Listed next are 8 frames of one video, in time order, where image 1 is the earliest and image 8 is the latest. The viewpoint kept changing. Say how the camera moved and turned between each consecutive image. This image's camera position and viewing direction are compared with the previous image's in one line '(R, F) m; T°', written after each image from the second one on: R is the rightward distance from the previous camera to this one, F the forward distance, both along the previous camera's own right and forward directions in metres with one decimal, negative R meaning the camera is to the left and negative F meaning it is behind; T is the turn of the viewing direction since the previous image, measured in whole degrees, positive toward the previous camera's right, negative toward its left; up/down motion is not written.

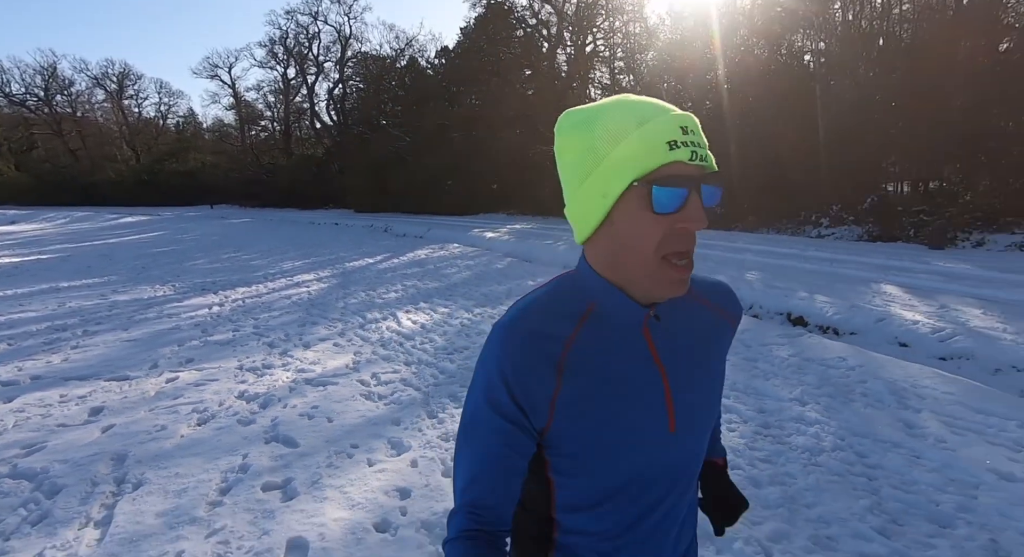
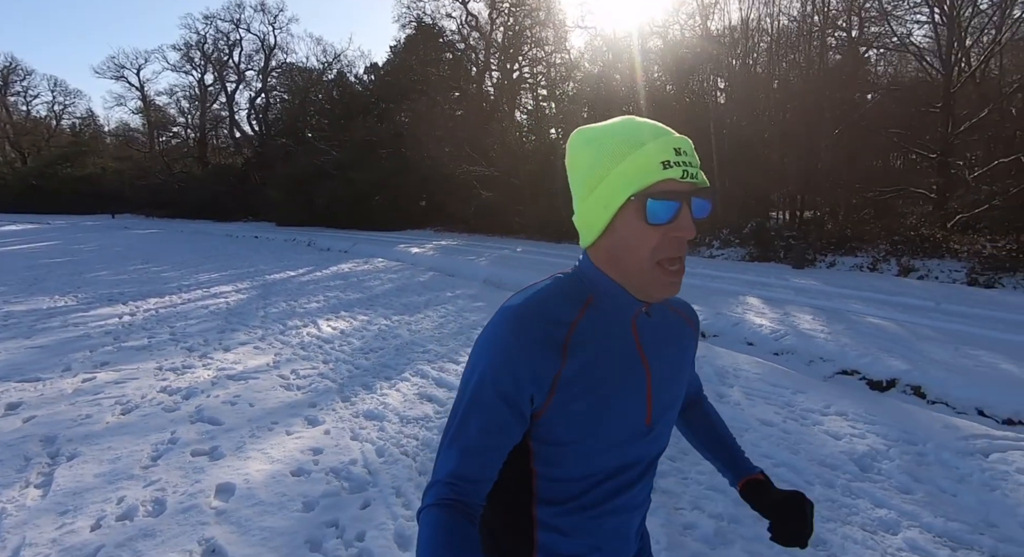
(+0.2, -1.0) m; +7°
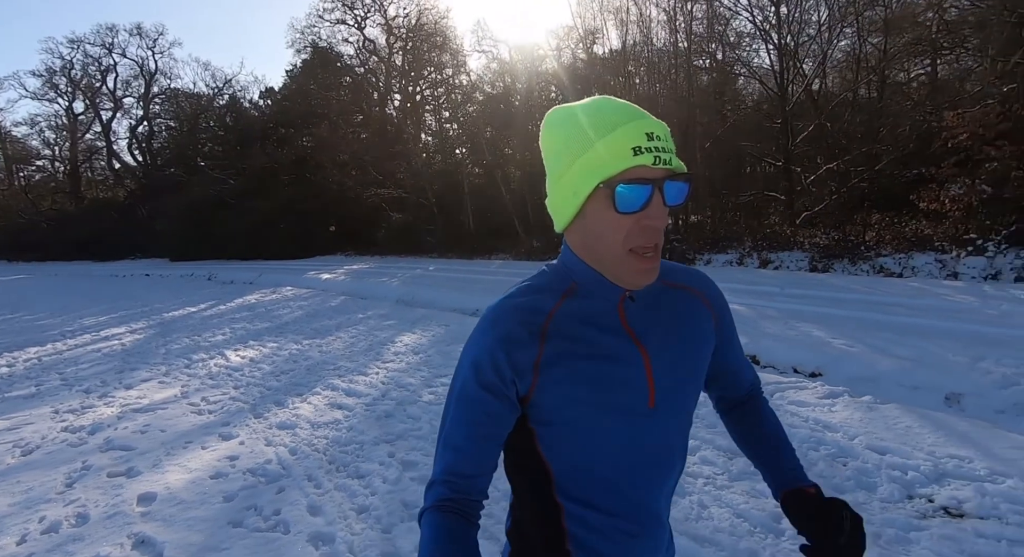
(+0.2, -0.8) m; +8°
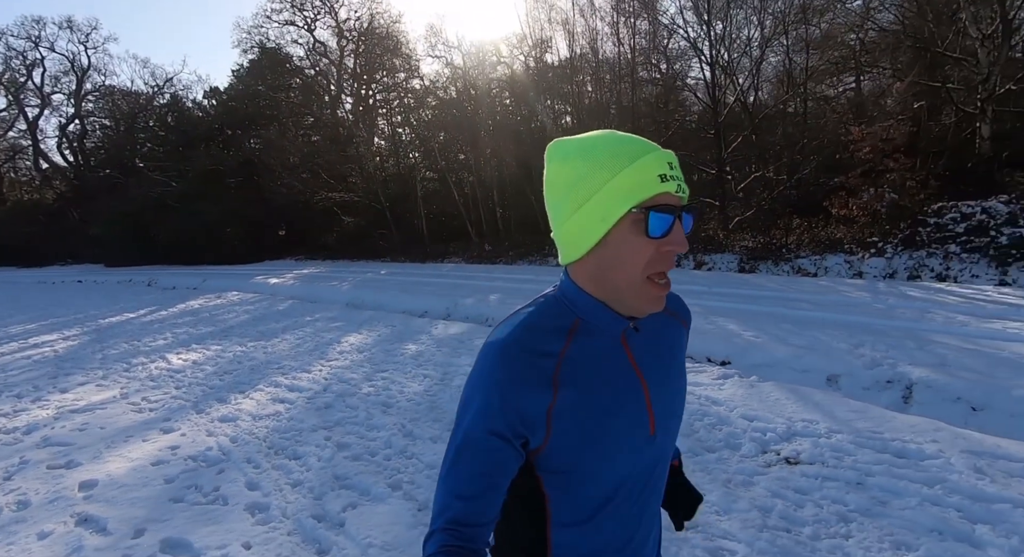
(+0.2, -0.4) m; +4°
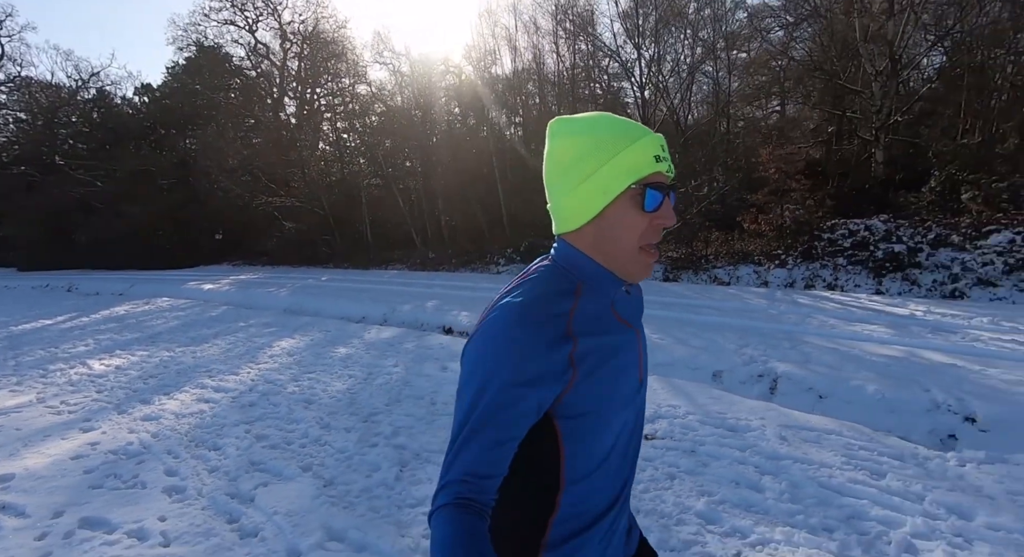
(+0.3, -0.5) m; +5°
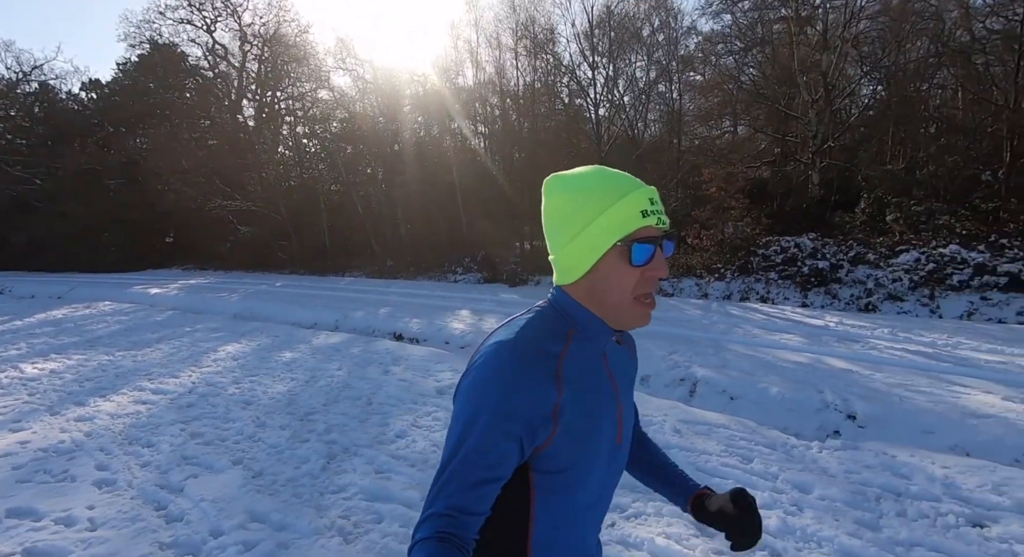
(+0.2, -0.3) m; +4°
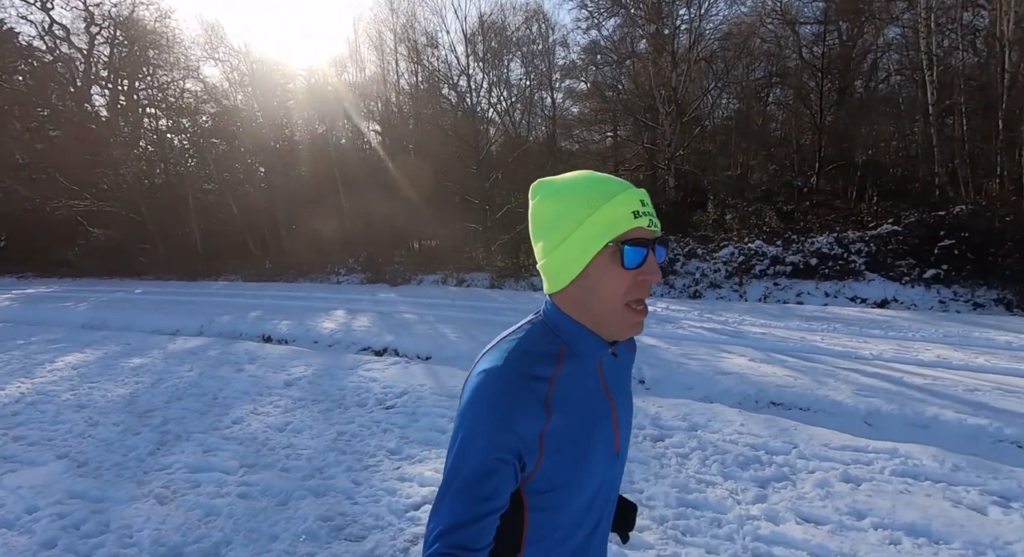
(+0.4, -0.6) m; +11°
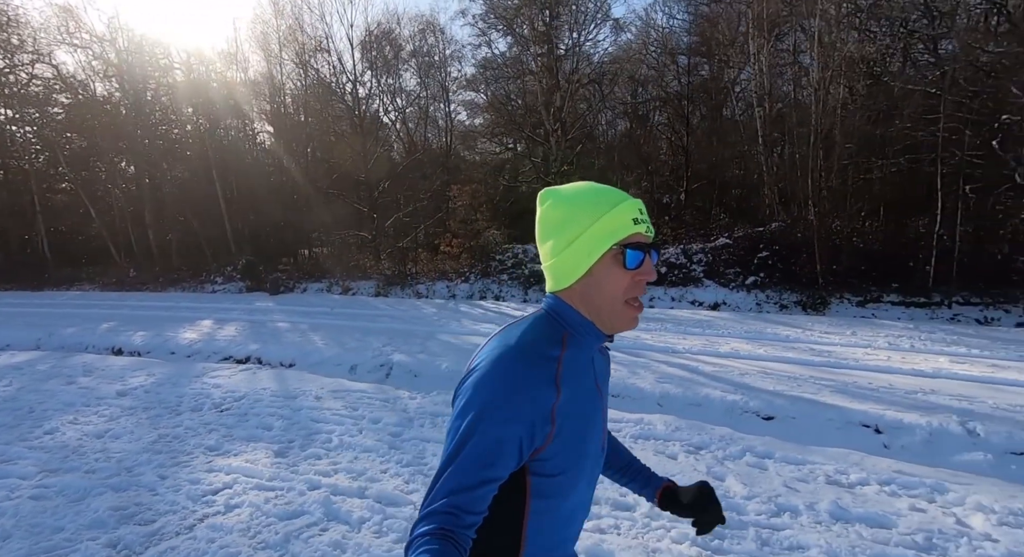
(+0.4, -0.3) m; +10°
